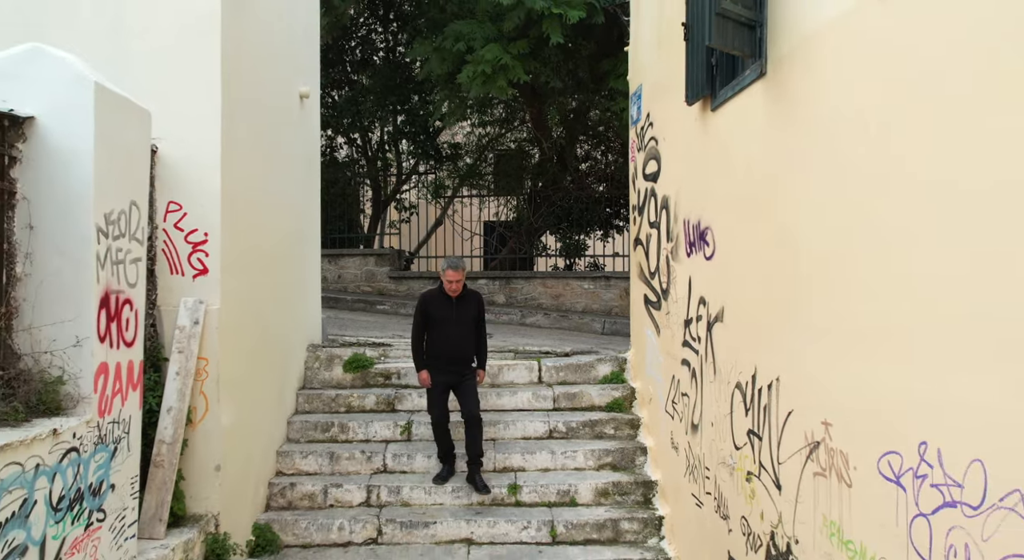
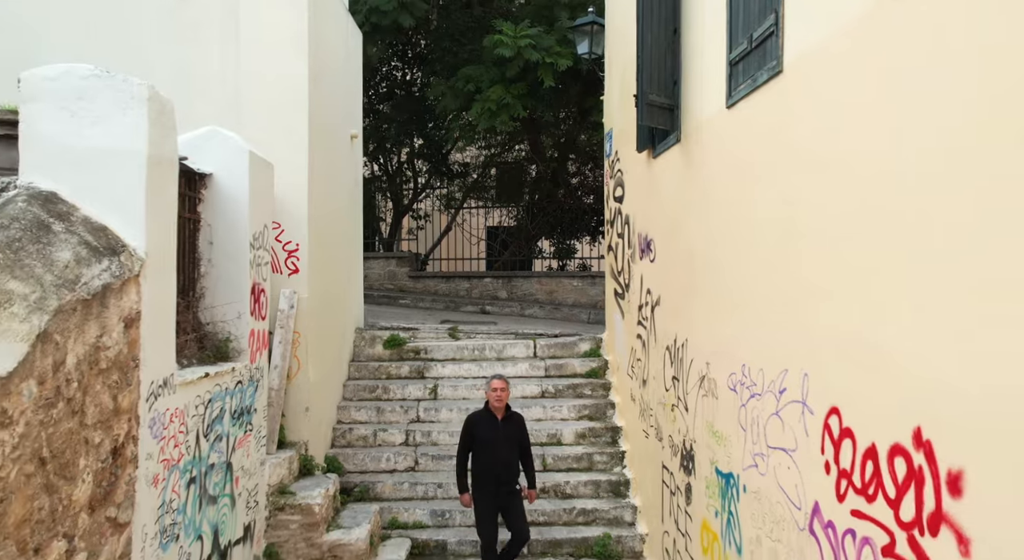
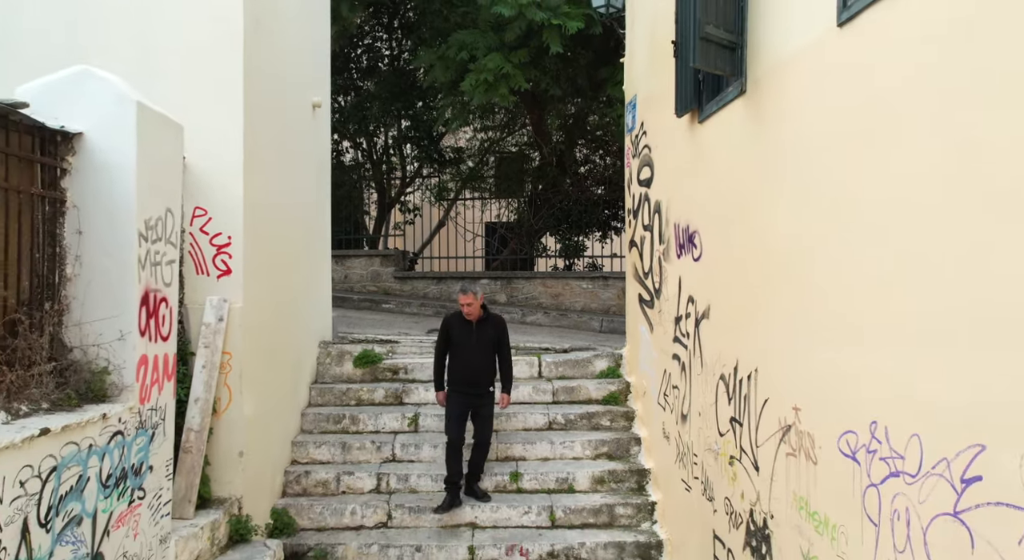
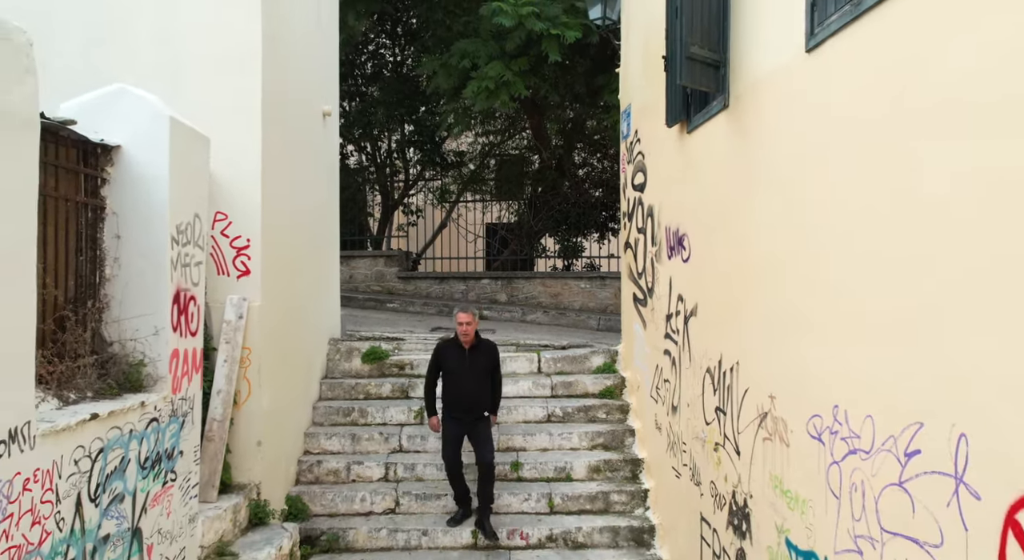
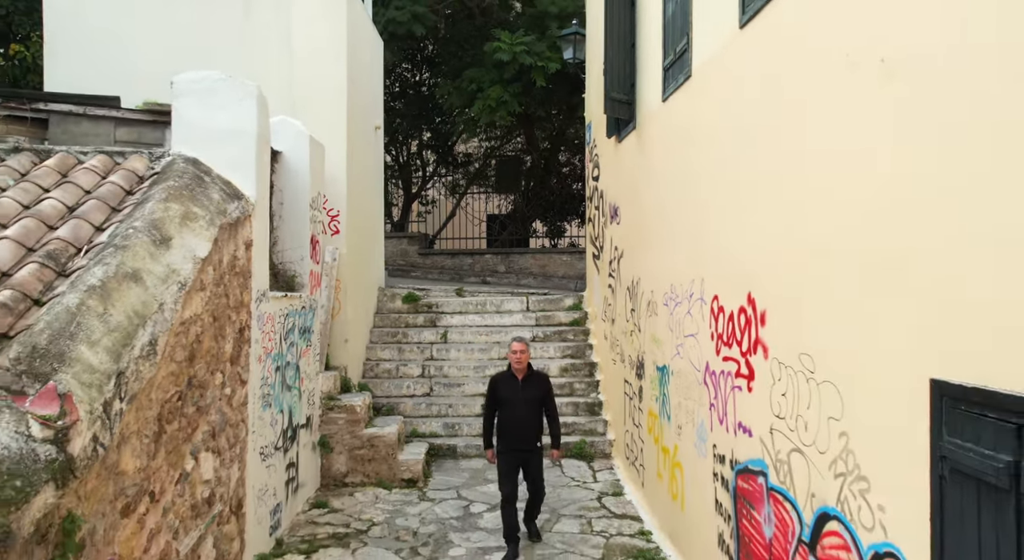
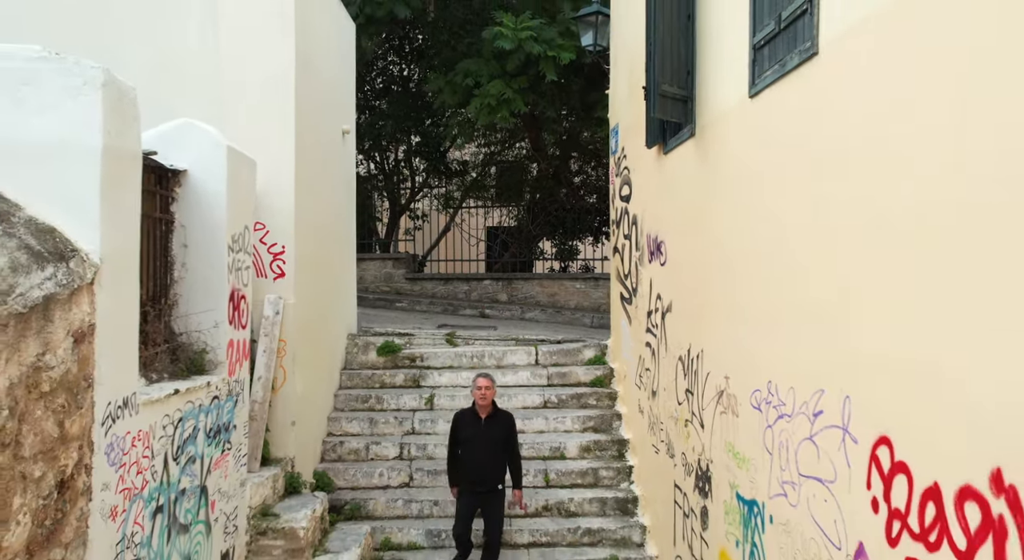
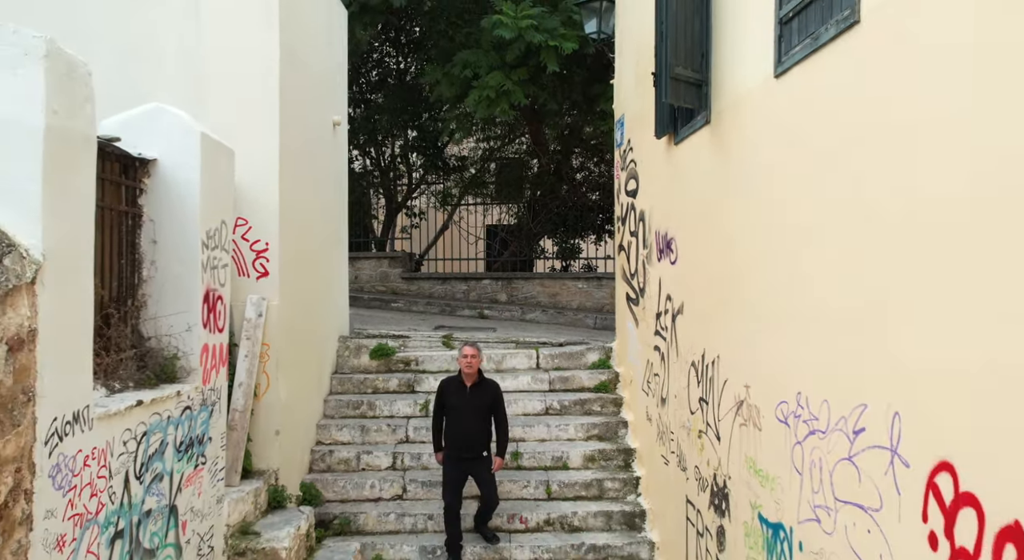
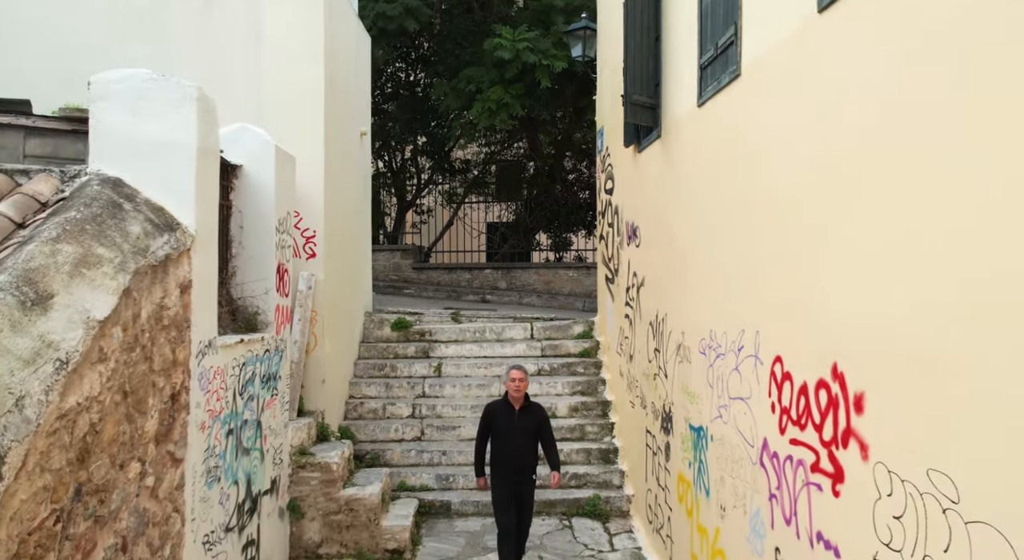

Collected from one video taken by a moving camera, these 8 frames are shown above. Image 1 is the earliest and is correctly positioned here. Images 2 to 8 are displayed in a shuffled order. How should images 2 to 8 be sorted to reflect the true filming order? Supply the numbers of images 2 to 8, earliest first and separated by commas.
3, 4, 7, 6, 2, 8, 5
